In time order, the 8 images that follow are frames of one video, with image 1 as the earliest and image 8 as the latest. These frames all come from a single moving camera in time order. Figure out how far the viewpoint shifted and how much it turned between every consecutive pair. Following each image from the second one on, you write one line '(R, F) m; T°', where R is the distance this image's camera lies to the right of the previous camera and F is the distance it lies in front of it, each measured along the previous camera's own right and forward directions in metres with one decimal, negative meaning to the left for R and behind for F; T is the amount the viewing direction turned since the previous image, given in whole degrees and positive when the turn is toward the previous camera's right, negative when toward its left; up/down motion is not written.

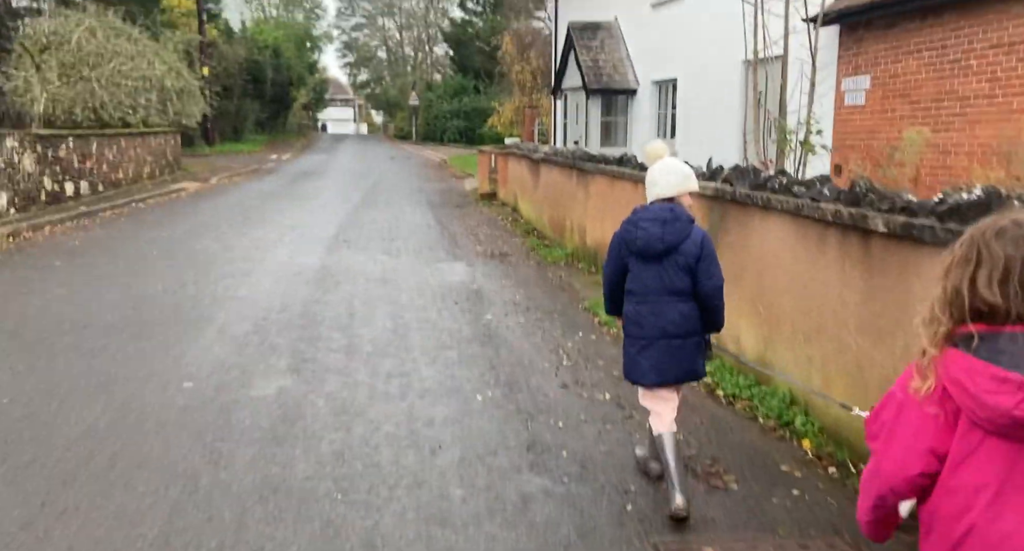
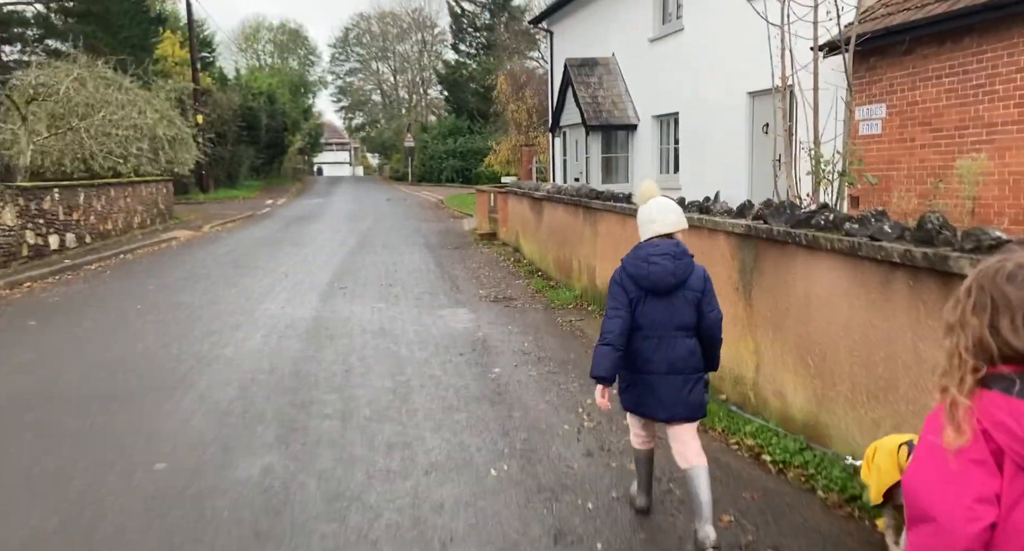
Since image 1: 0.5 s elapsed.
(-0.1, +0.5) m; 0°
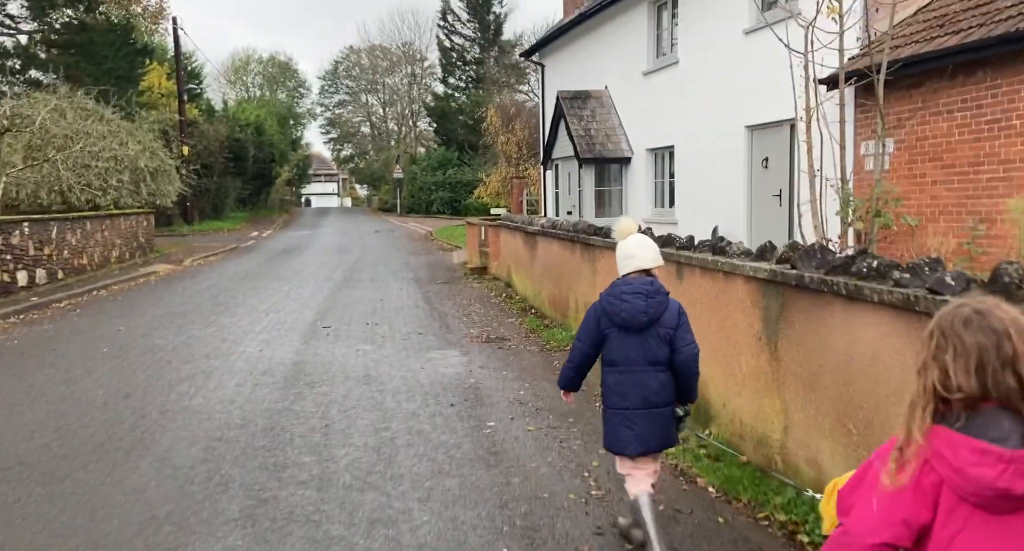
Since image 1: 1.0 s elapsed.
(-0.1, +0.5) m; +1°
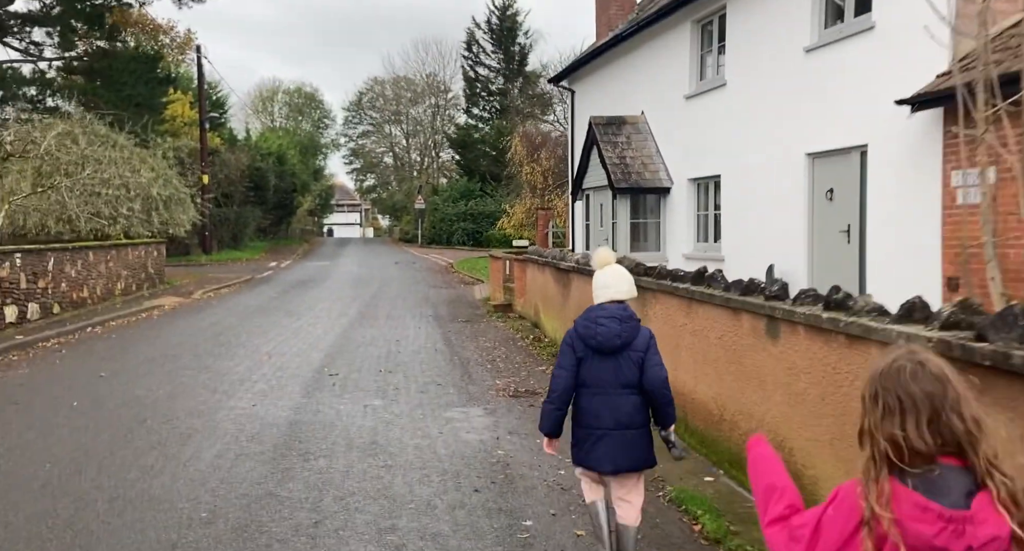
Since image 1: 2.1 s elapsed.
(-0.1, +1.2) m; -2°
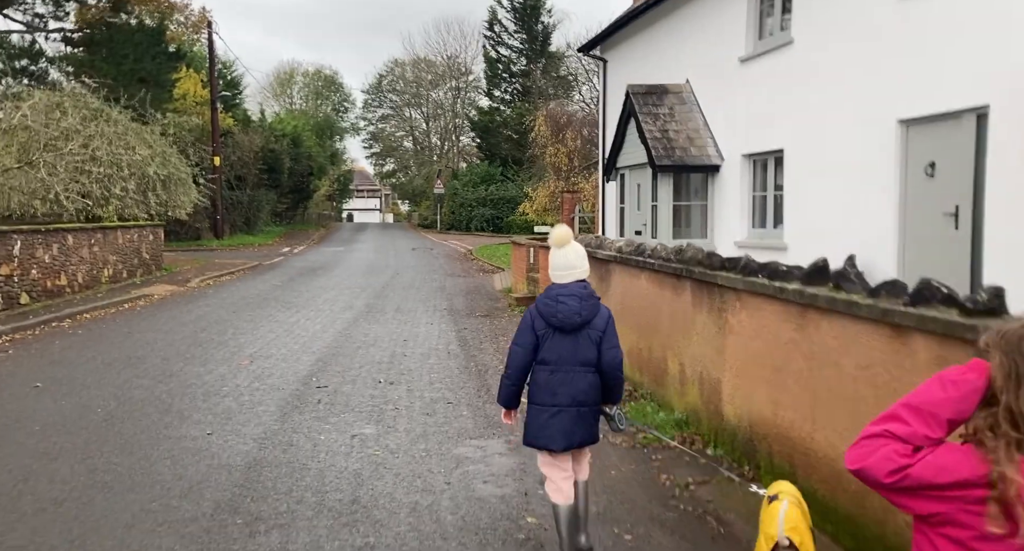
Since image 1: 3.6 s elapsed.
(-0.1, +1.7) m; -2°
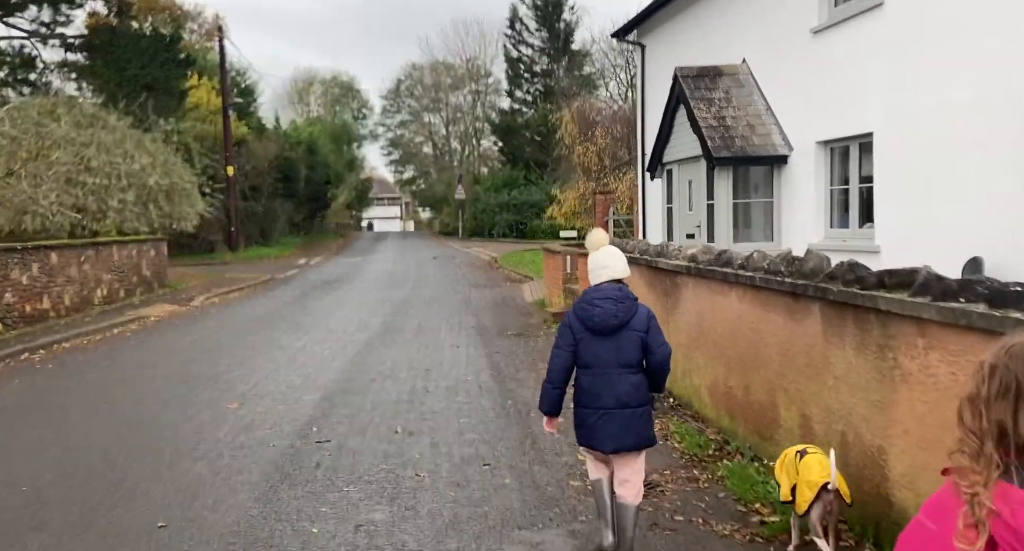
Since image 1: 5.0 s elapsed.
(-0.2, +1.6) m; -2°
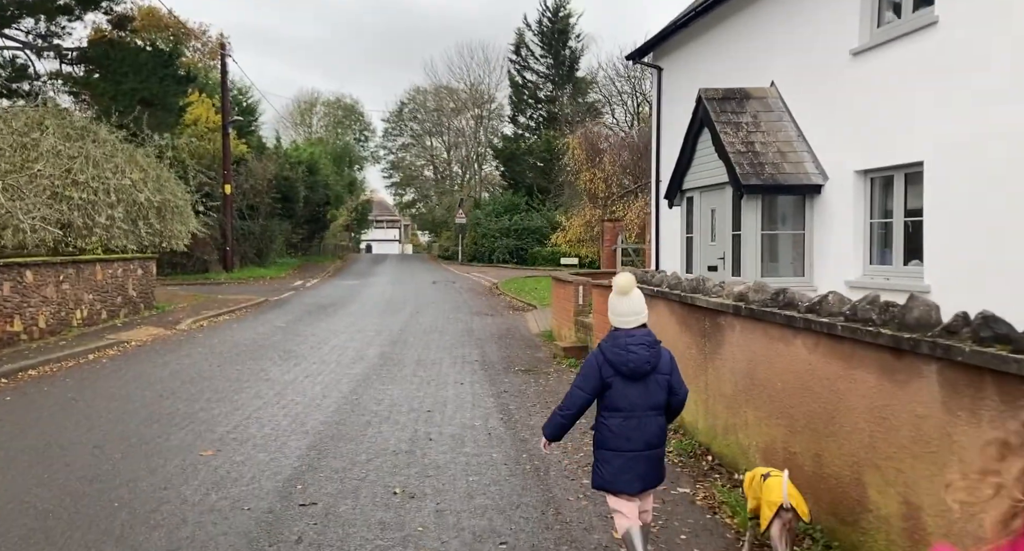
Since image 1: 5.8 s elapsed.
(-0.2, +0.9) m; 0°
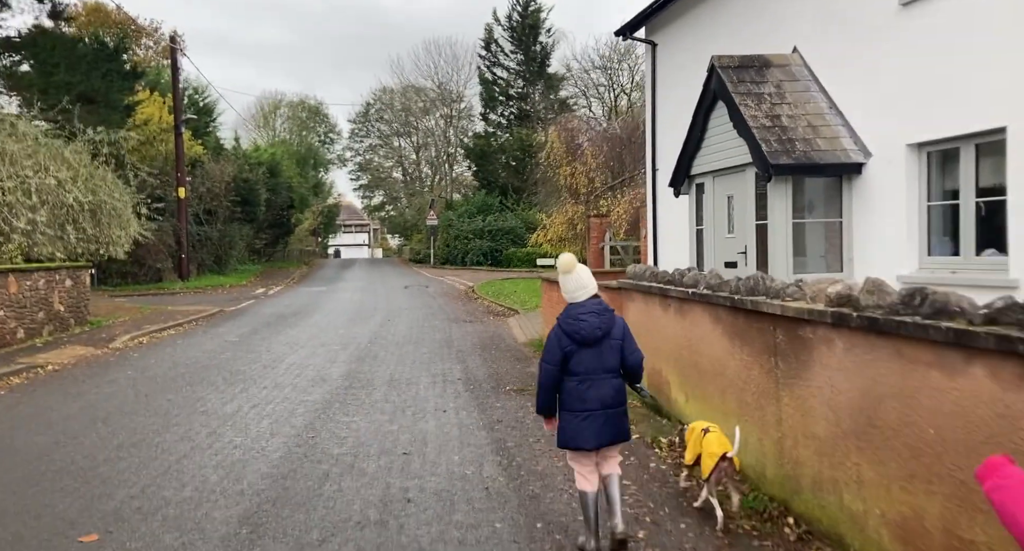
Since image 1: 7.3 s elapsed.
(-0.2, +1.7) m; +2°
